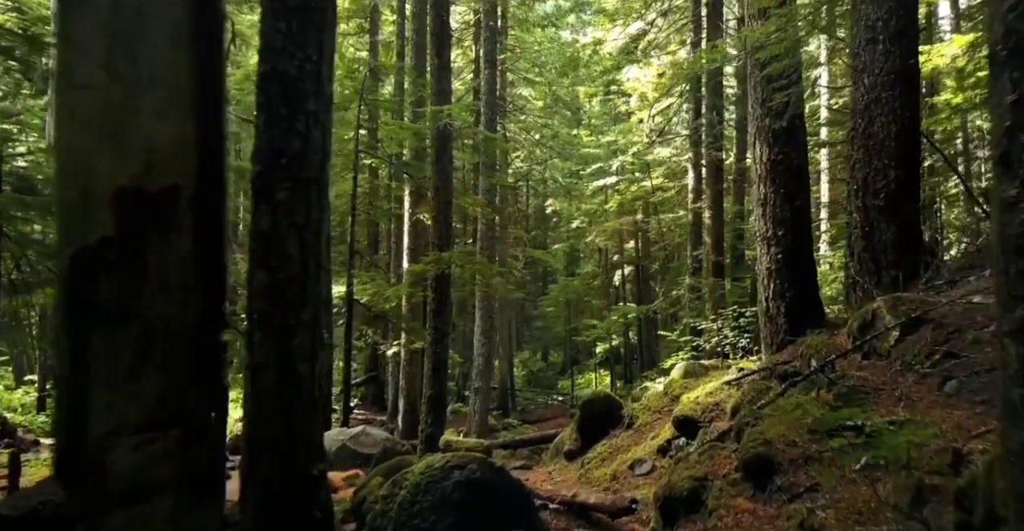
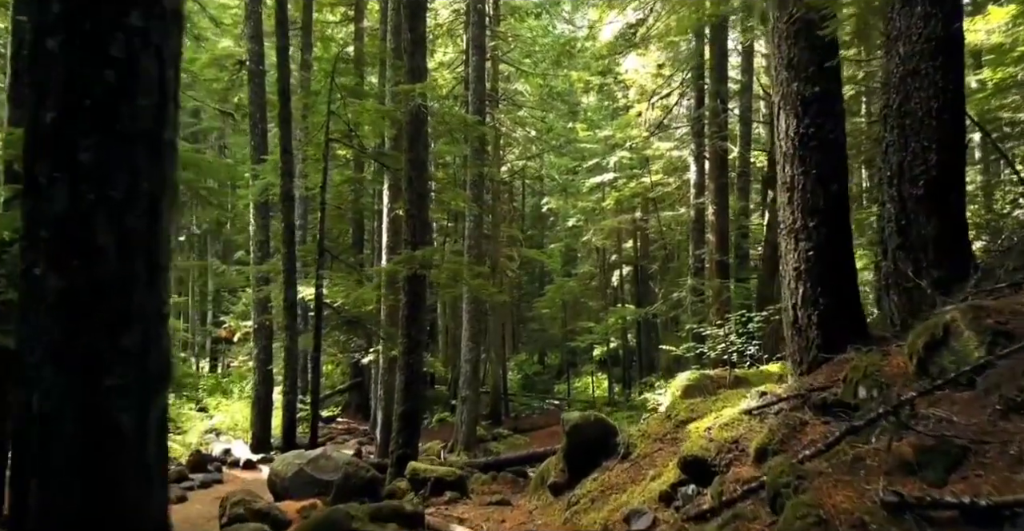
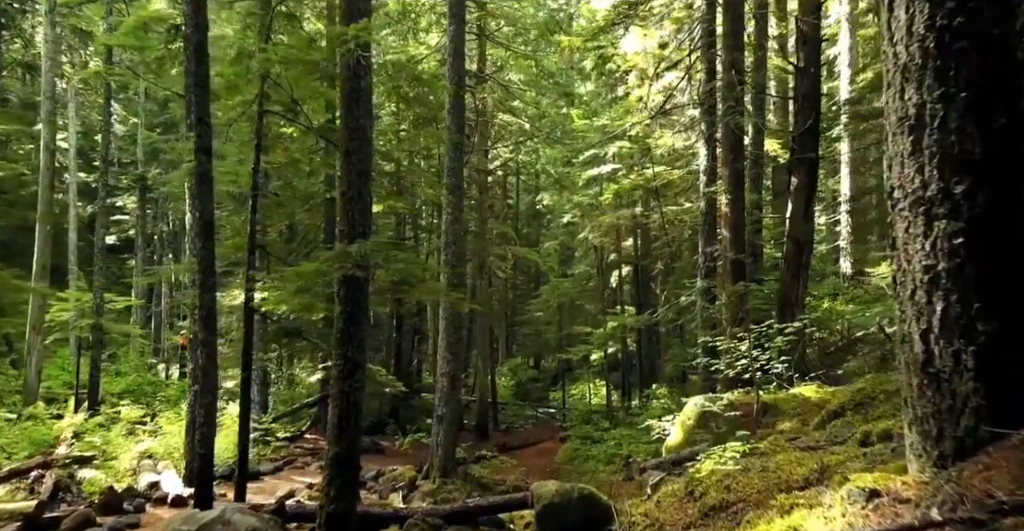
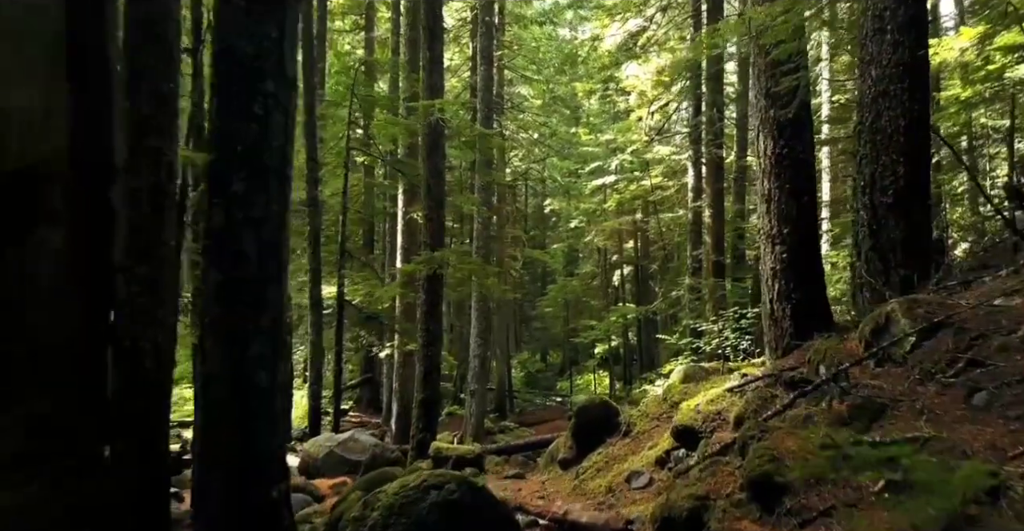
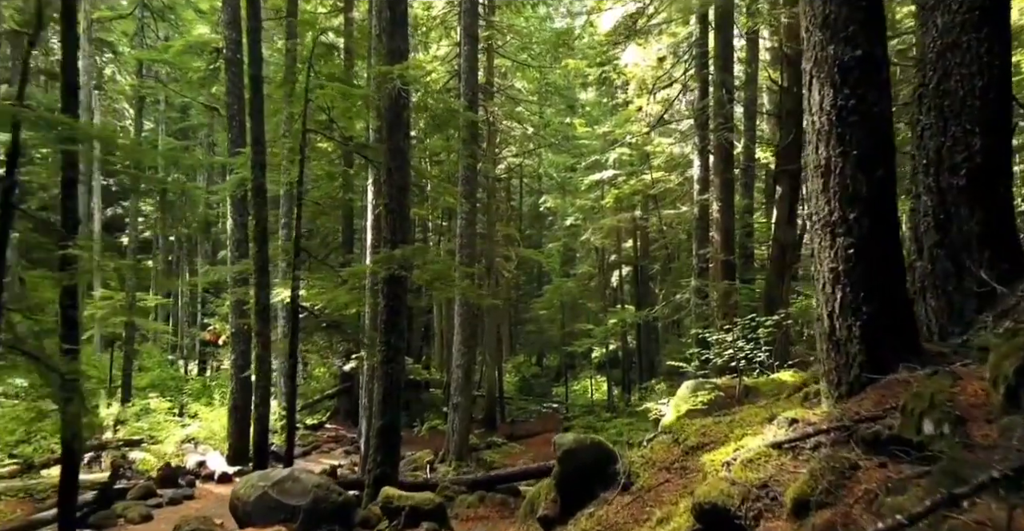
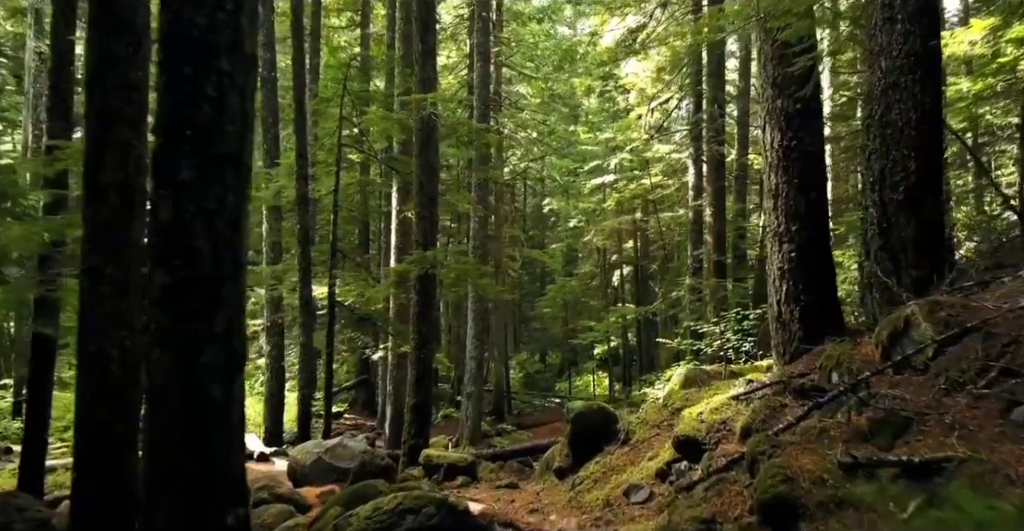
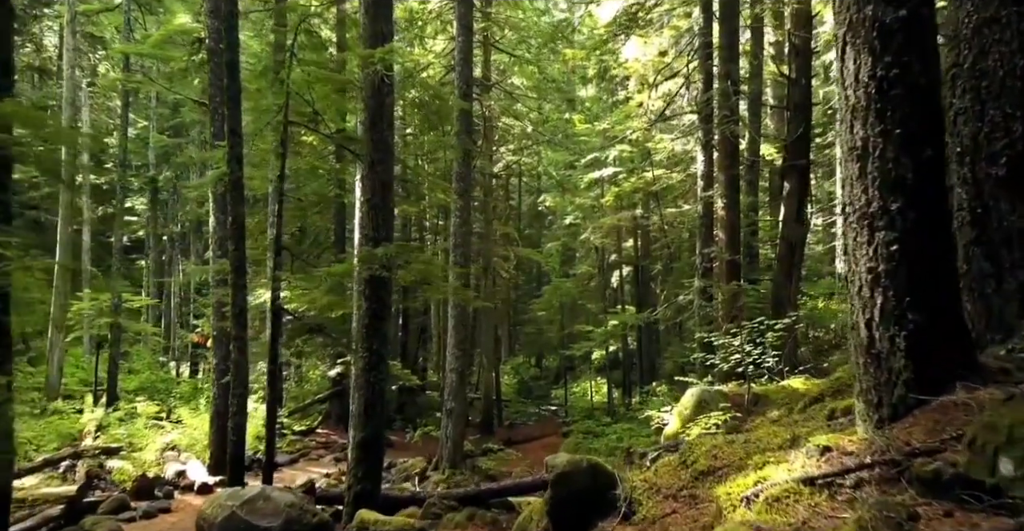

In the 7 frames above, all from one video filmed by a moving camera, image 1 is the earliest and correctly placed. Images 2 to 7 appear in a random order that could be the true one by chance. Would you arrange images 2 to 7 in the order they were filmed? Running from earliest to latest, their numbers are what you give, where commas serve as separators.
4, 6, 2, 5, 7, 3
